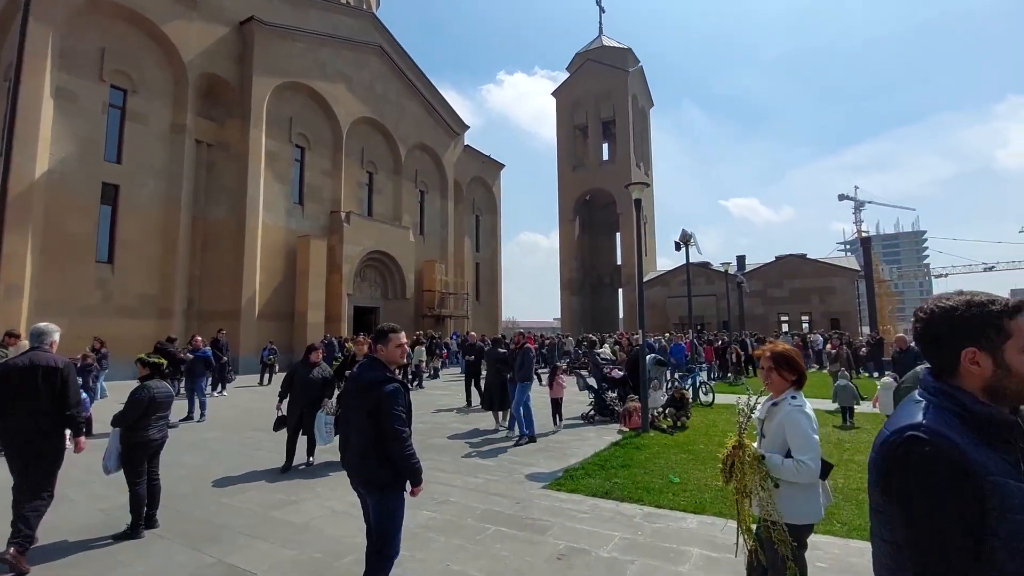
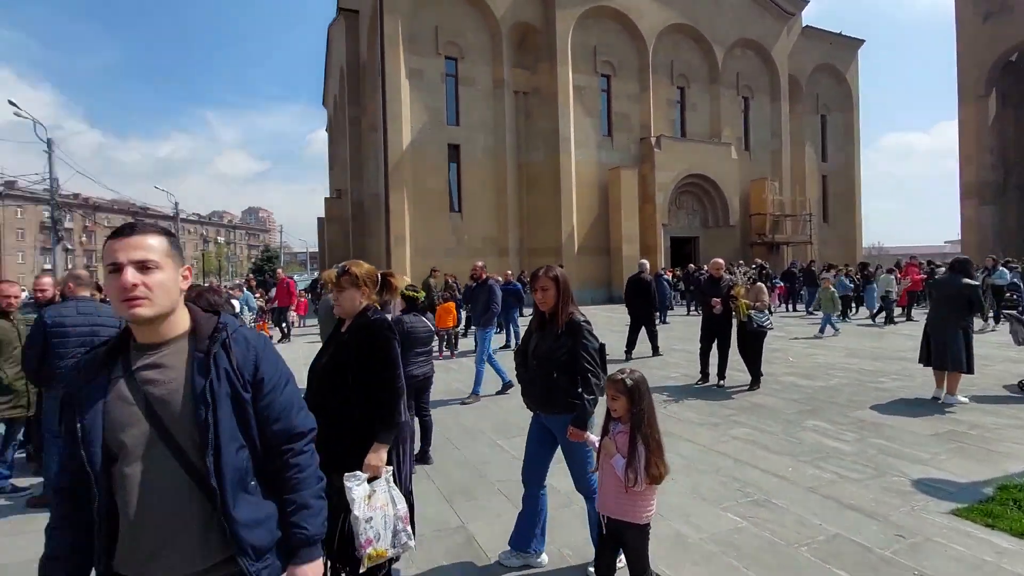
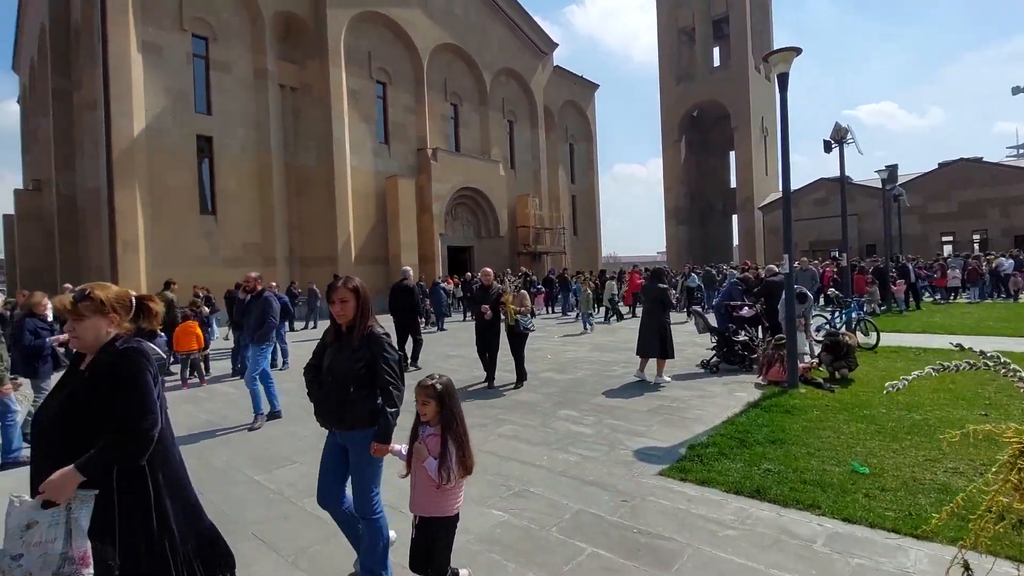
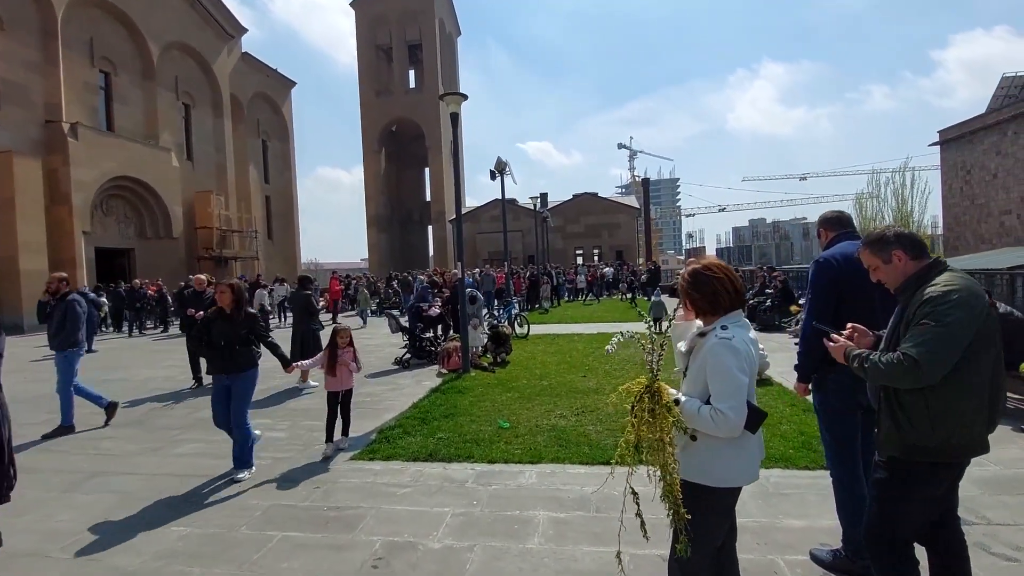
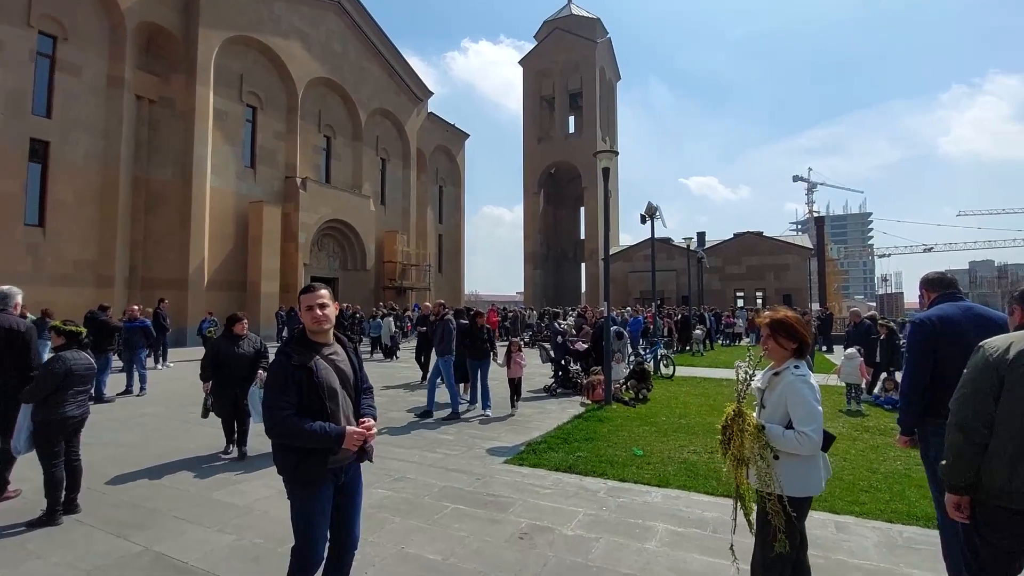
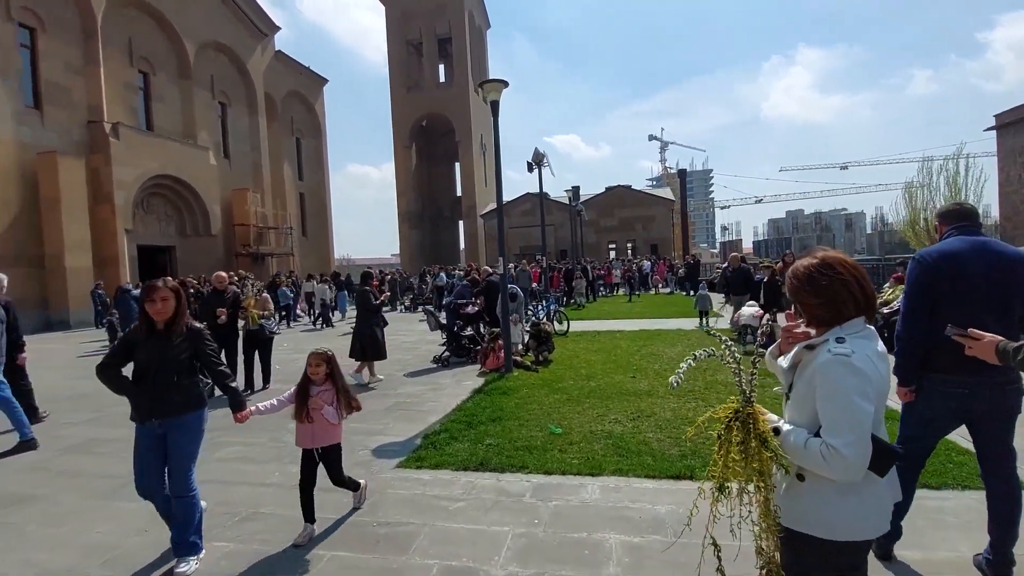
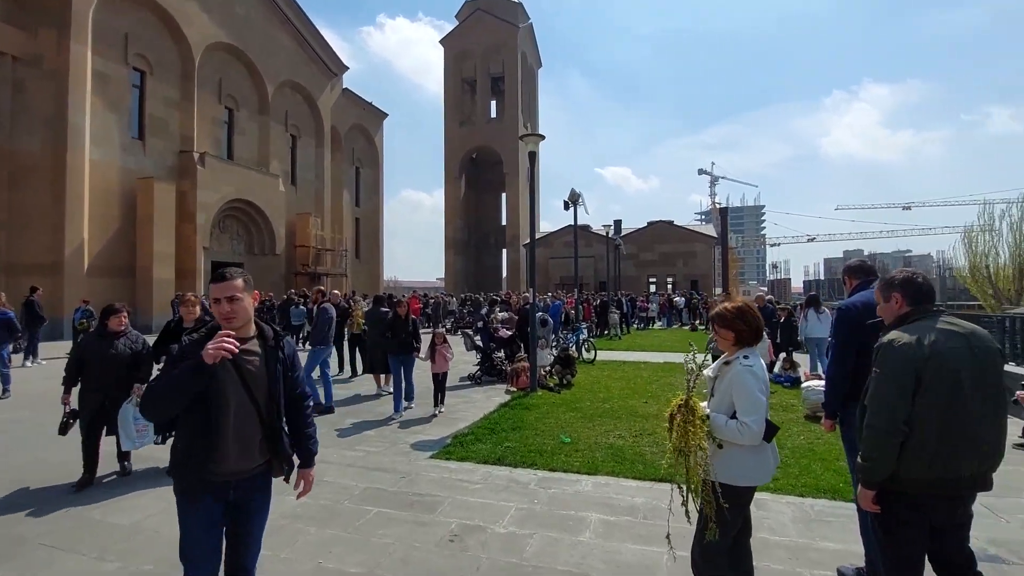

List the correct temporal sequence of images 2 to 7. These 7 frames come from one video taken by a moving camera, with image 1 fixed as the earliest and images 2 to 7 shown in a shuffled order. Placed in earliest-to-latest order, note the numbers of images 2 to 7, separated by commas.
5, 7, 4, 6, 3, 2
